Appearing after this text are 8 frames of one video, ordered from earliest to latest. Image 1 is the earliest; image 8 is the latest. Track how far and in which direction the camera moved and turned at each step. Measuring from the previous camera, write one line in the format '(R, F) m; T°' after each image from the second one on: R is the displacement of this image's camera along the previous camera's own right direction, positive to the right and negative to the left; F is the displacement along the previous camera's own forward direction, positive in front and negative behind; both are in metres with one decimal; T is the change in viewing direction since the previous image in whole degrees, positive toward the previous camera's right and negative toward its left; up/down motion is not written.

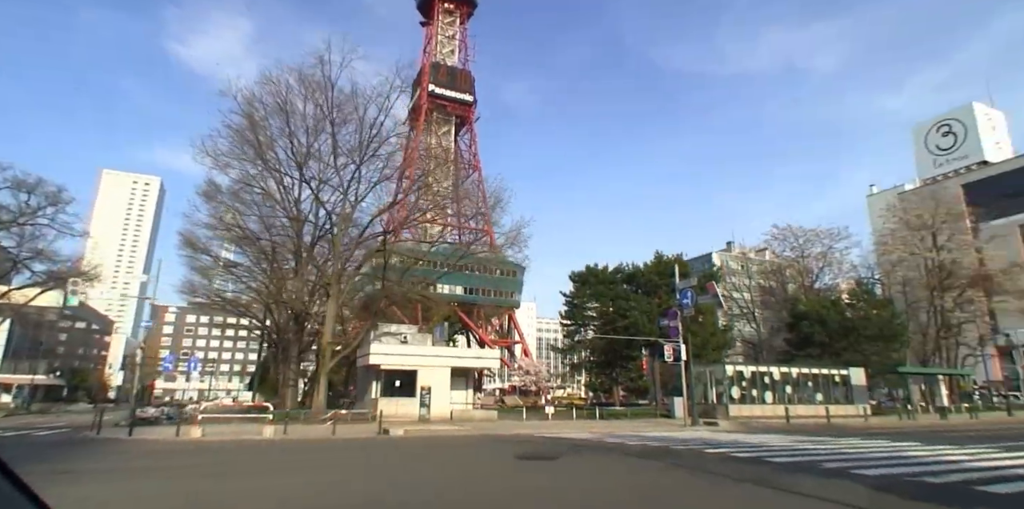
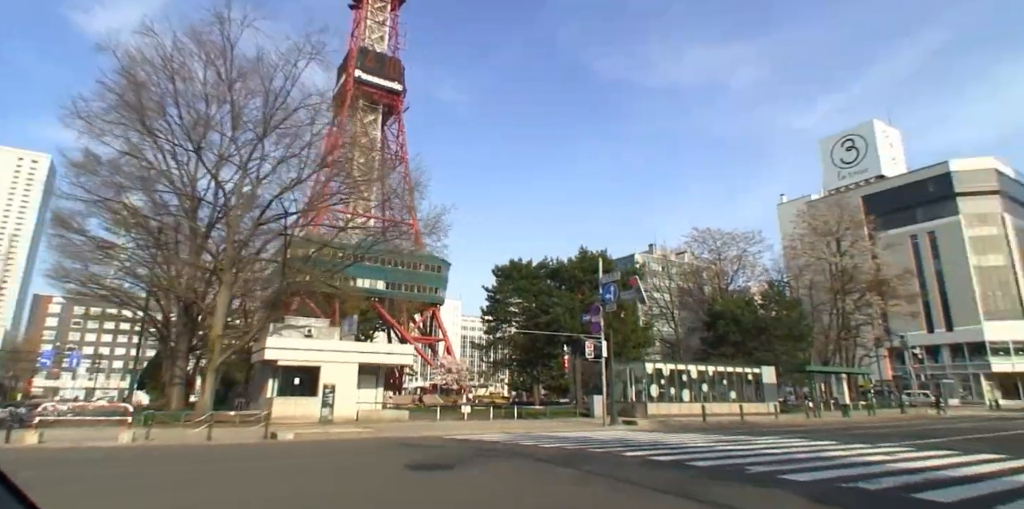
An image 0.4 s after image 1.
(+0.5, +1.4) m; +7°
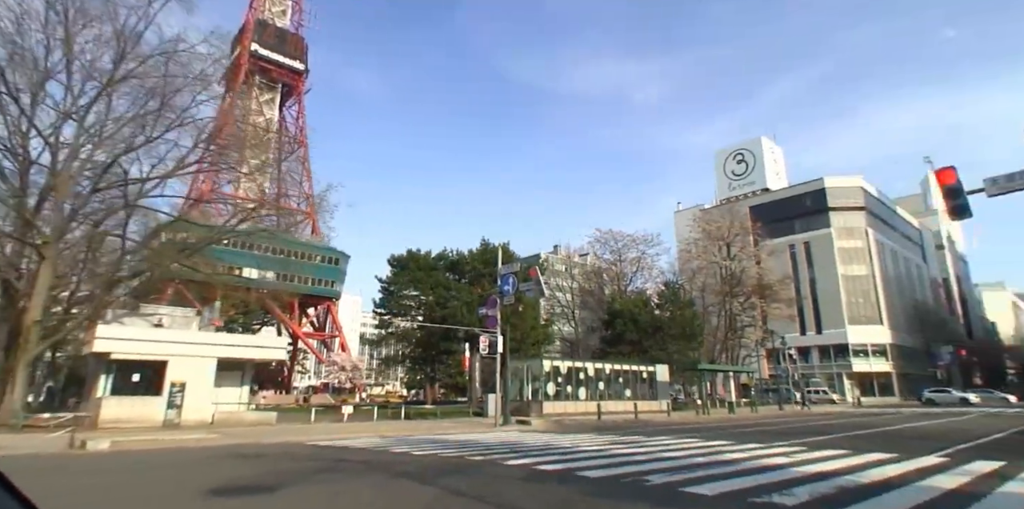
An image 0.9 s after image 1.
(+0.6, +1.7) m; +9°
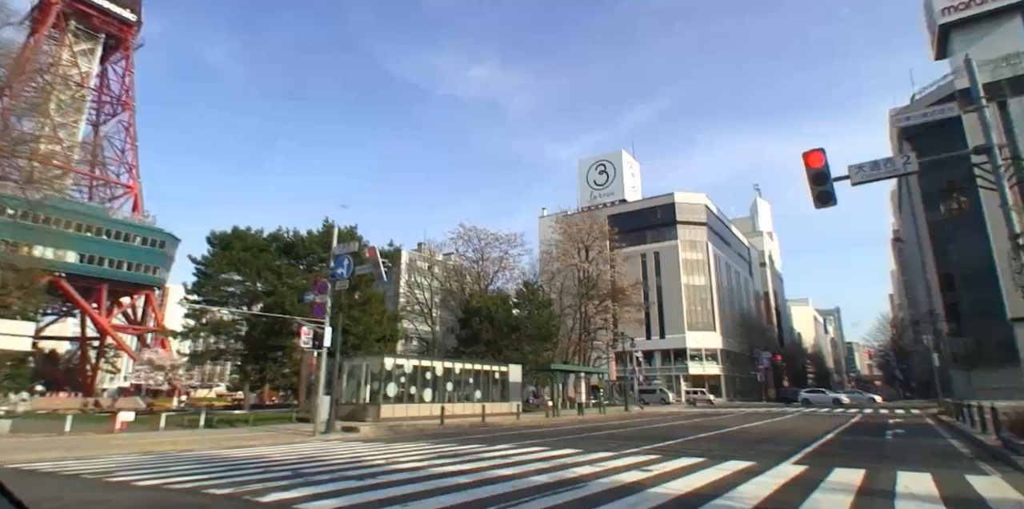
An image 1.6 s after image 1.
(+0.9, +2.3) m; +14°
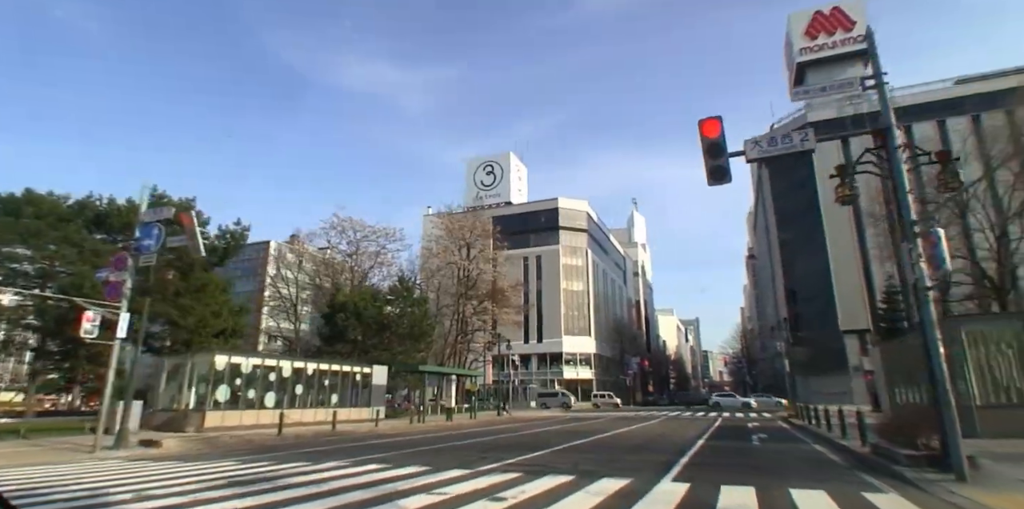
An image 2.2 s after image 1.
(+0.7, +2.0) m; +12°
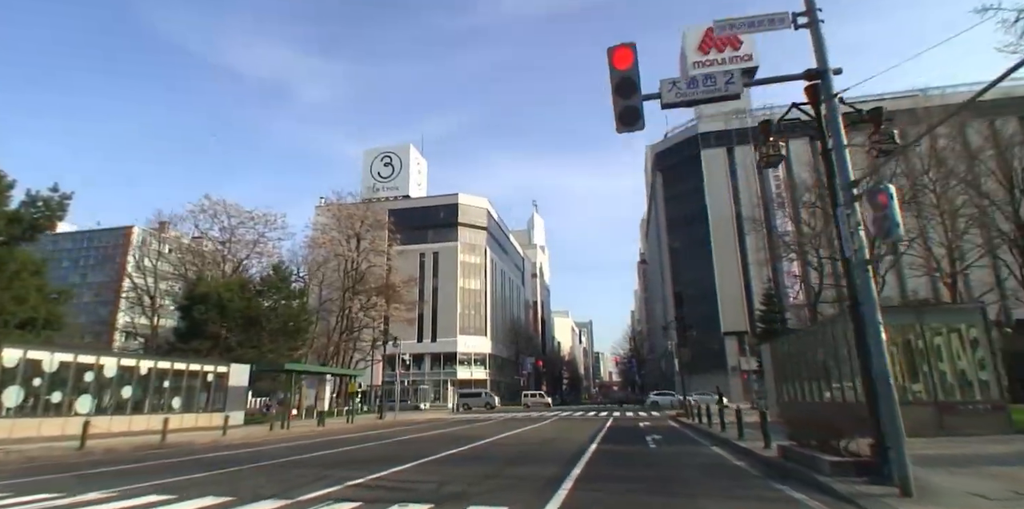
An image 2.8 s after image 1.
(+0.6, +2.0) m; +10°
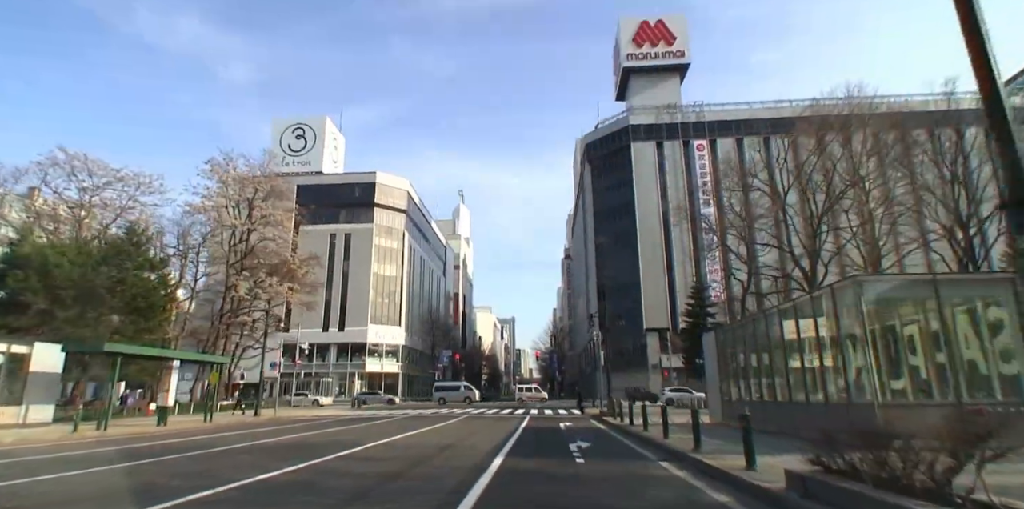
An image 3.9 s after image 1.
(+0.8, +3.9) m; +8°
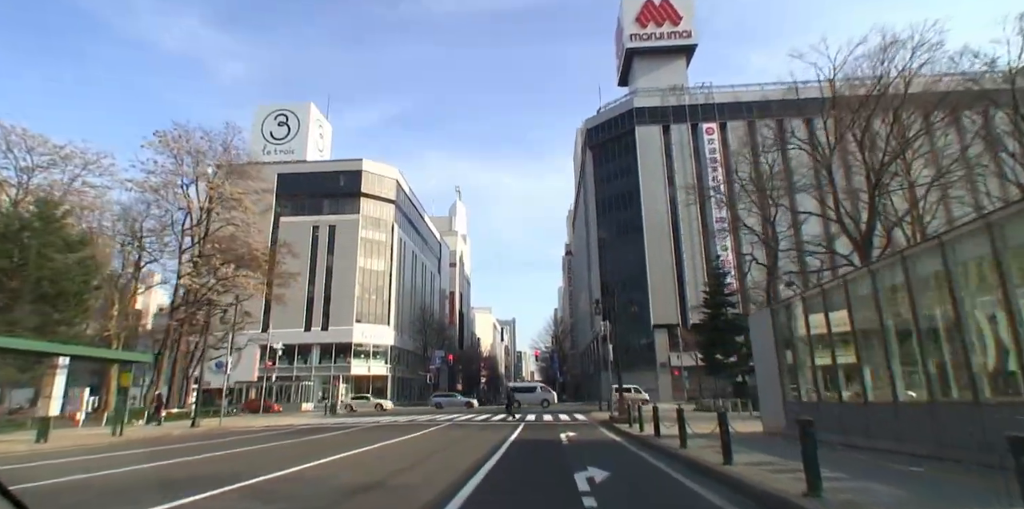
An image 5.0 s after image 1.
(+0.4, +4.5) m; 0°
